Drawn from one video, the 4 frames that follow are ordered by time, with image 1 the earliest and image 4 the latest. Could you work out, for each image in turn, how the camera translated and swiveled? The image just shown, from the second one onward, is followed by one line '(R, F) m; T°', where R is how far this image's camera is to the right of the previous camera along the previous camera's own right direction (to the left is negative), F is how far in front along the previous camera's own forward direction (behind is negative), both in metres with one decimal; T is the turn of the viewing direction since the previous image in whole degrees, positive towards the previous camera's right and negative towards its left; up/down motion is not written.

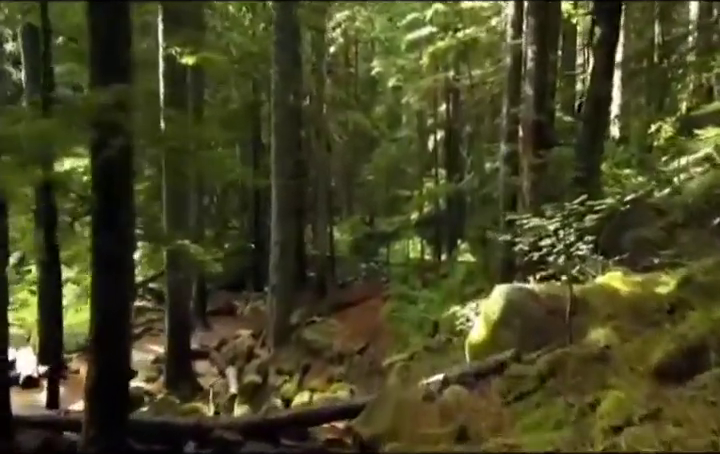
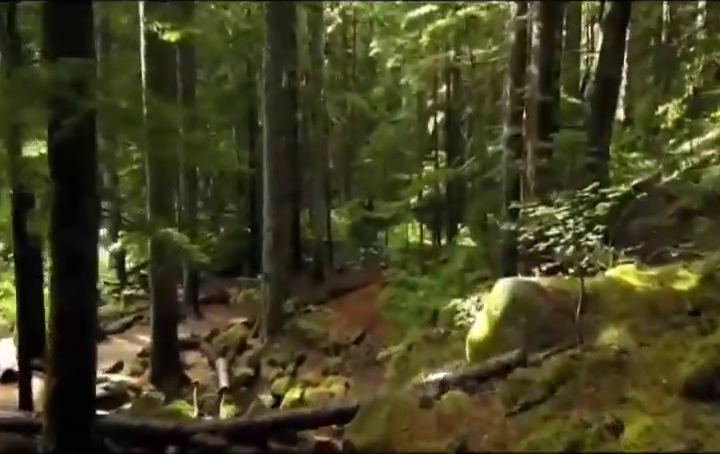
(+0.1, +0.5) m; 0°
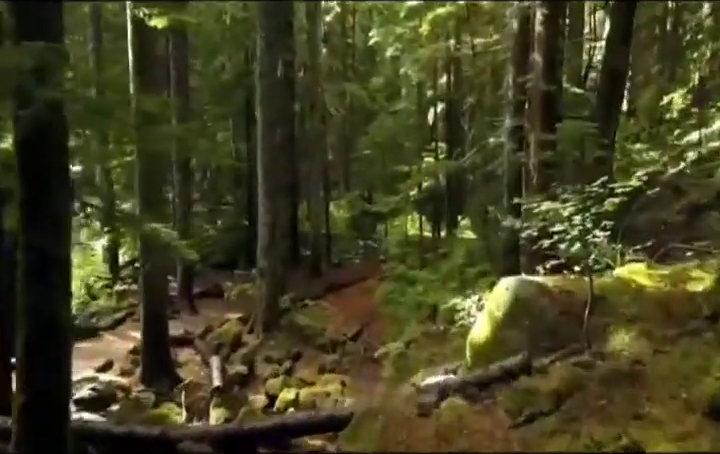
(0.0, +0.3) m; 0°
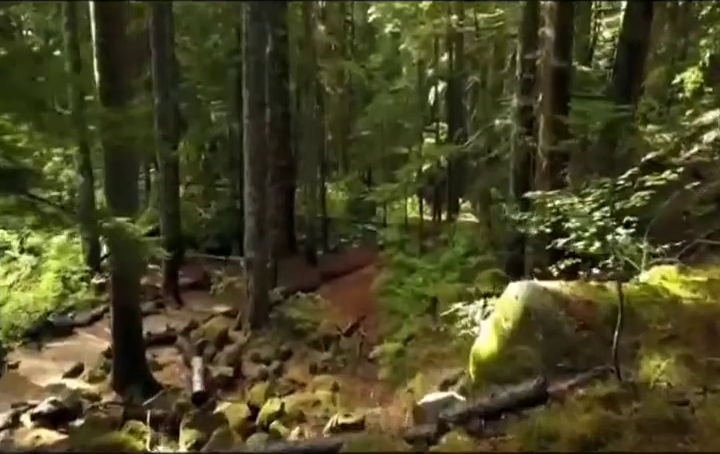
(+0.1, +0.8) m; 0°
